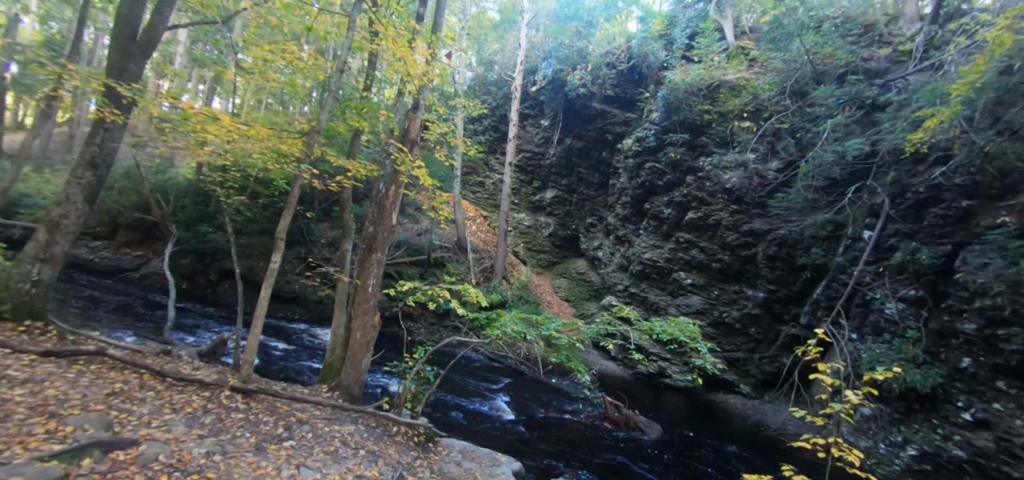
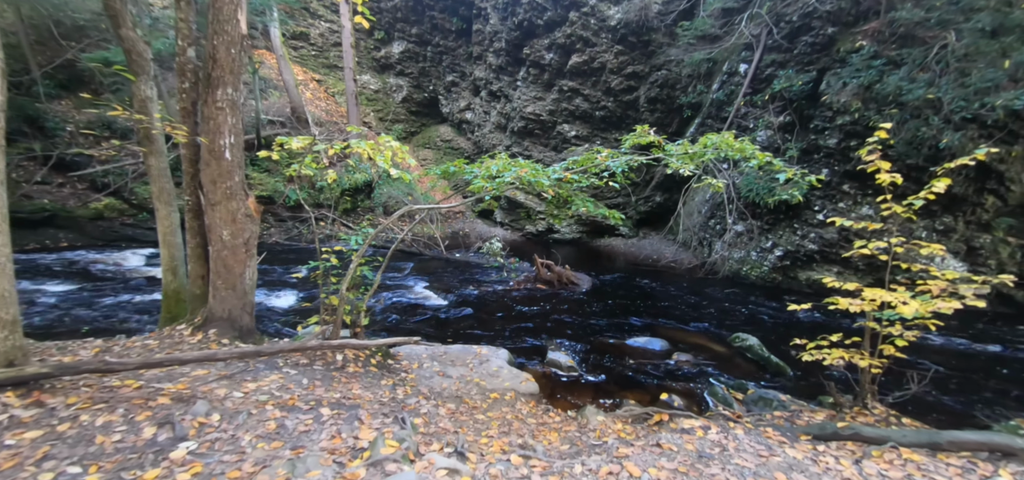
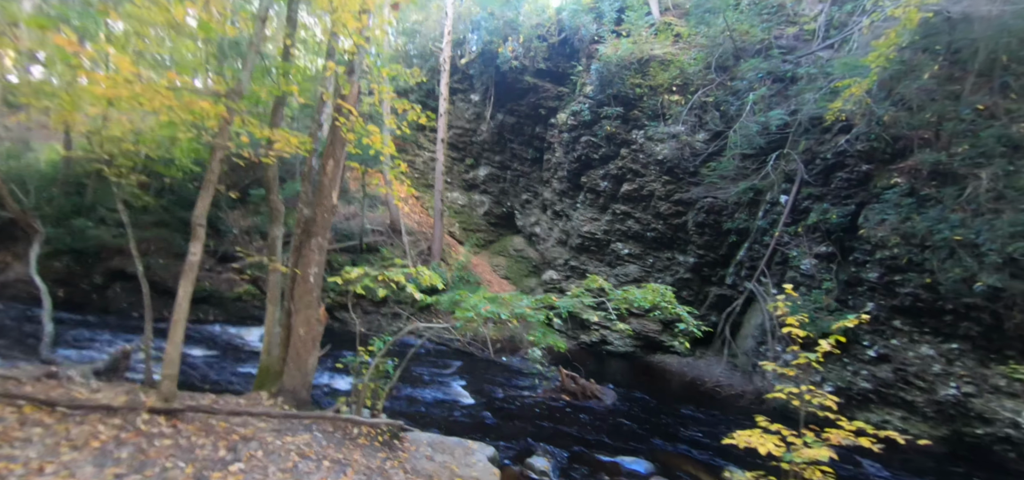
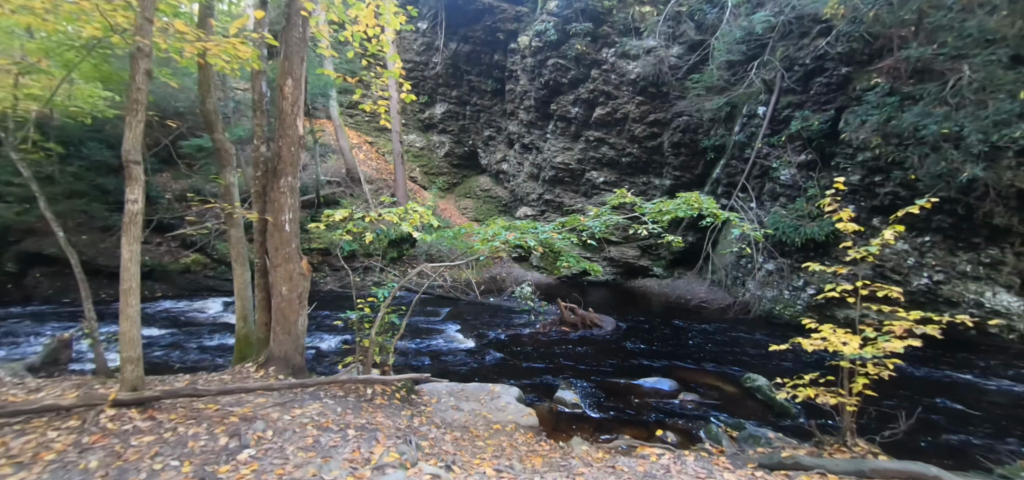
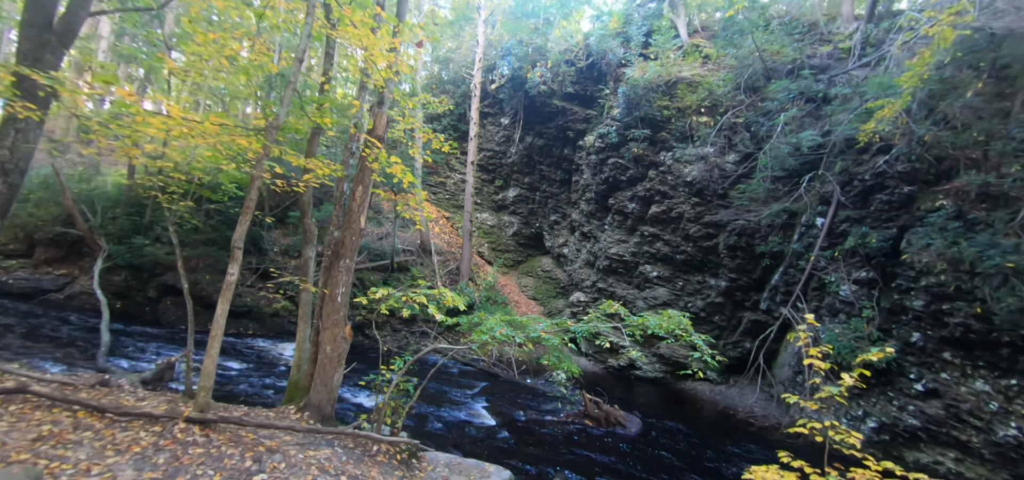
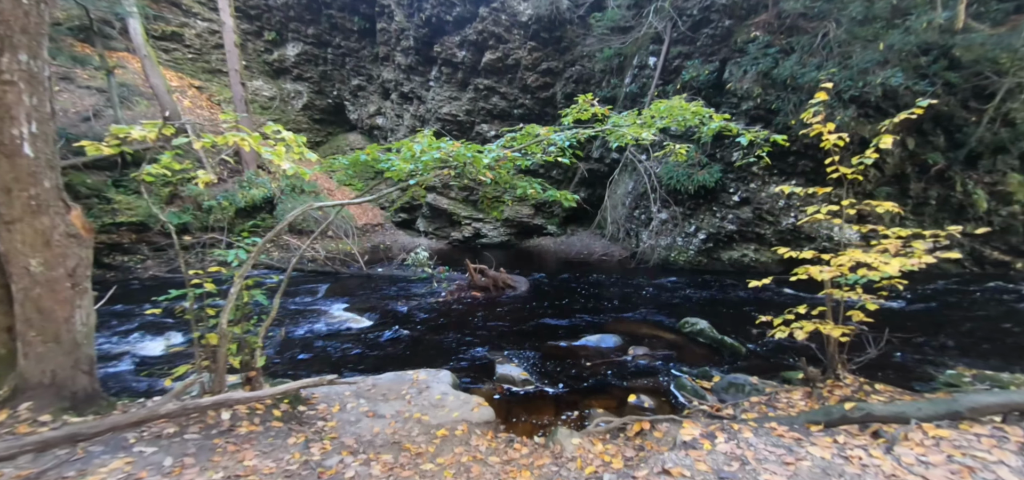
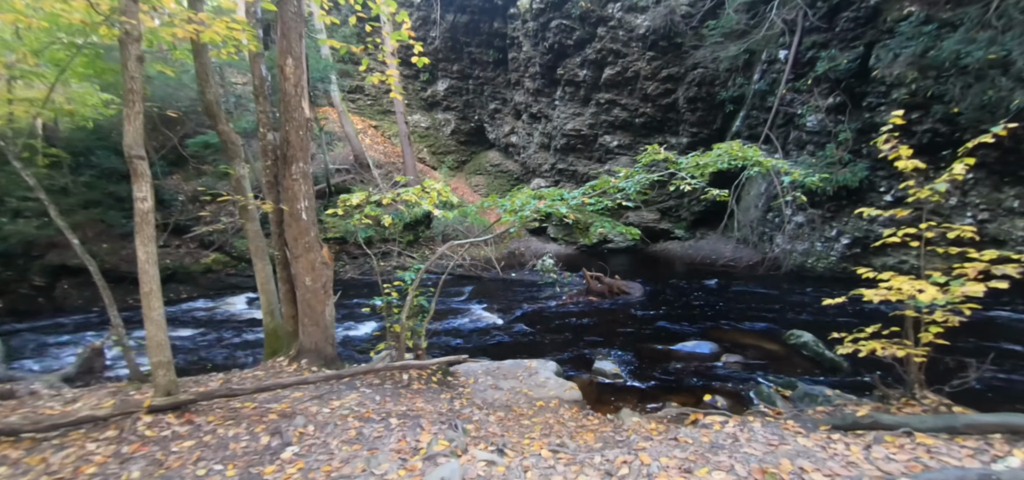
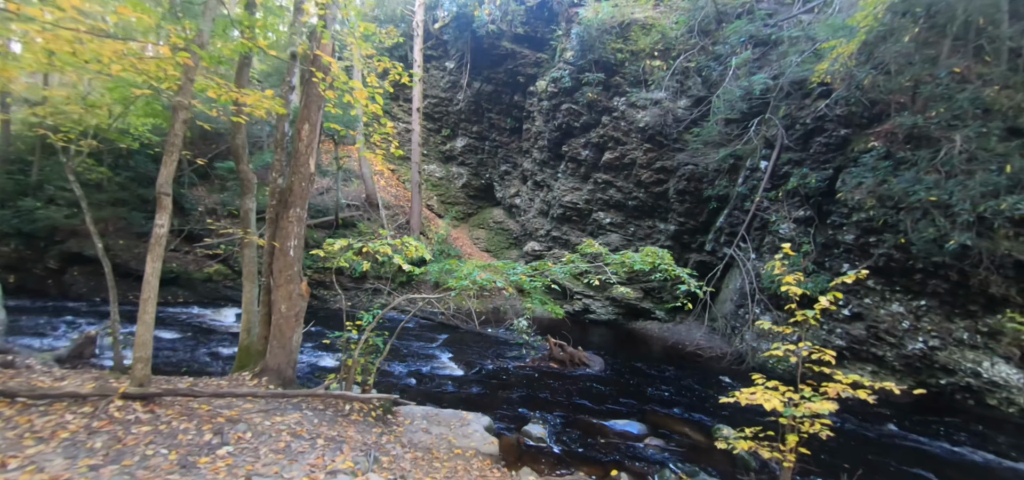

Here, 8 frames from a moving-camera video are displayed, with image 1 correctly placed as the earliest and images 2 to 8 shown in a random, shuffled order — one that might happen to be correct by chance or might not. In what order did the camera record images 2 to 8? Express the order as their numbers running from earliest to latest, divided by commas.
5, 3, 8, 4, 7, 2, 6
